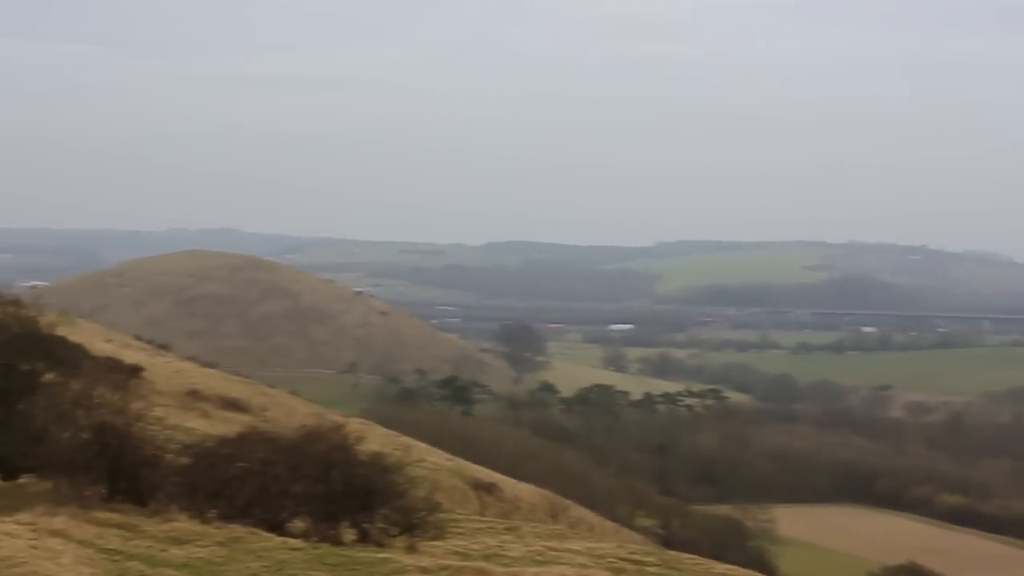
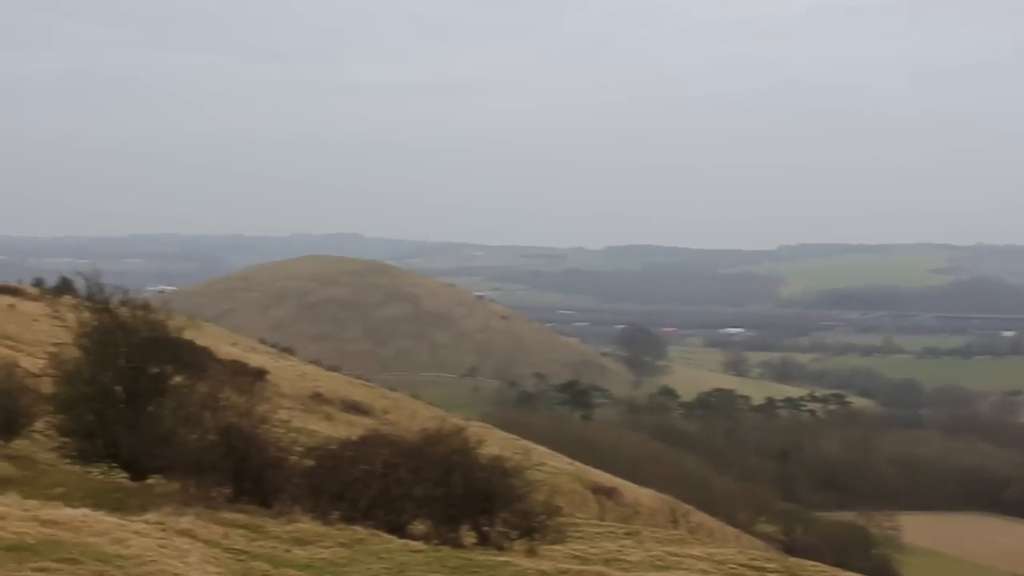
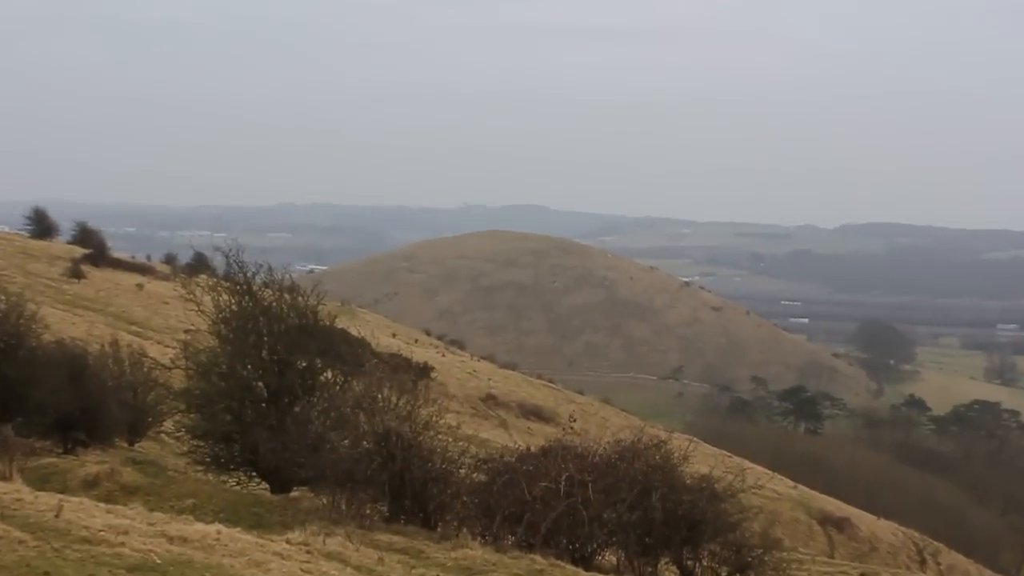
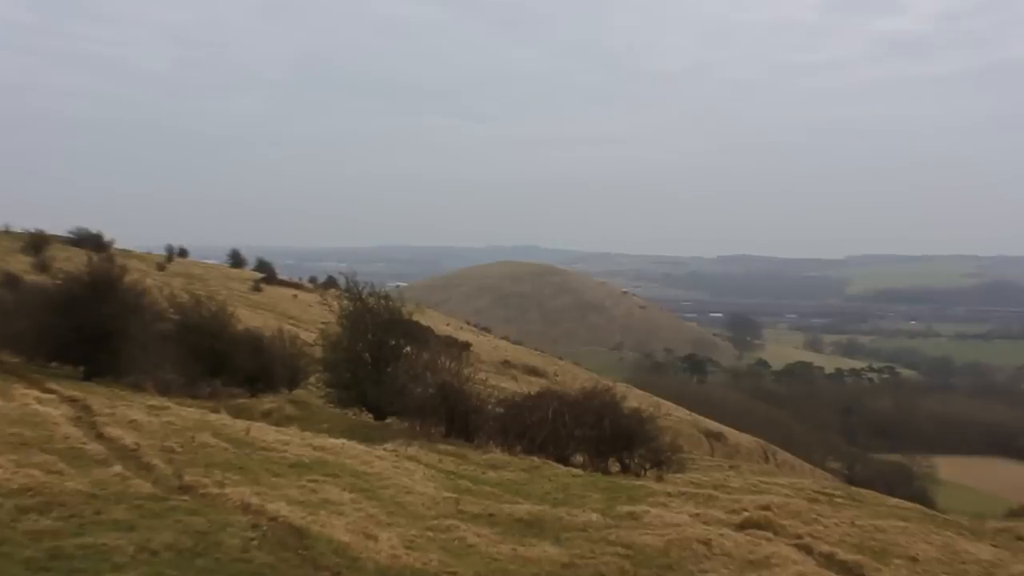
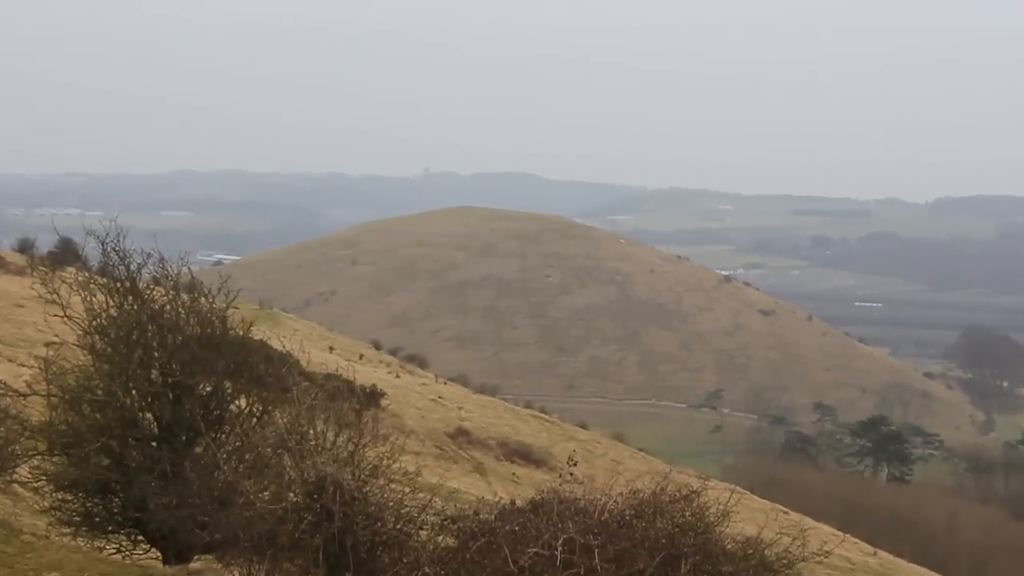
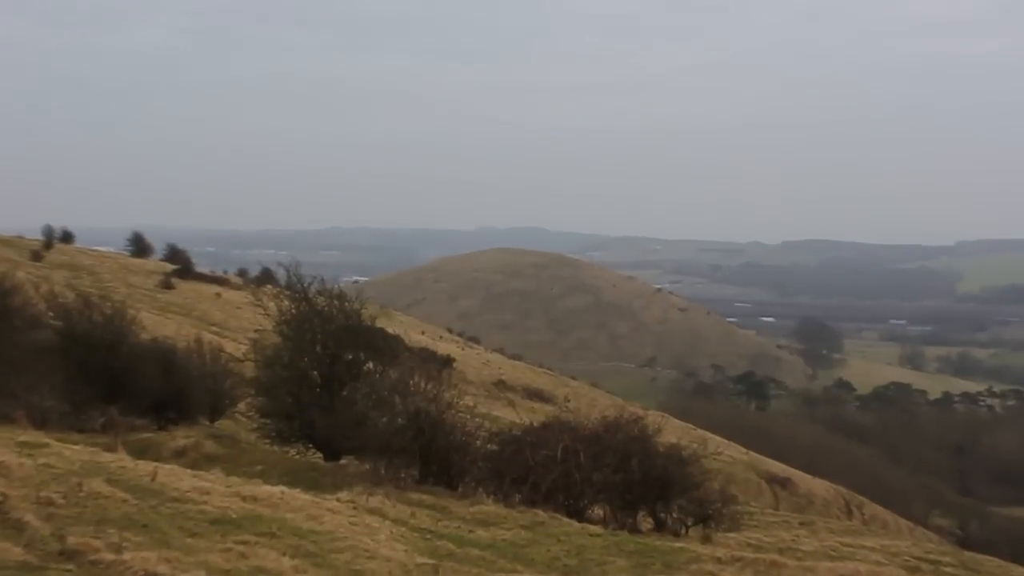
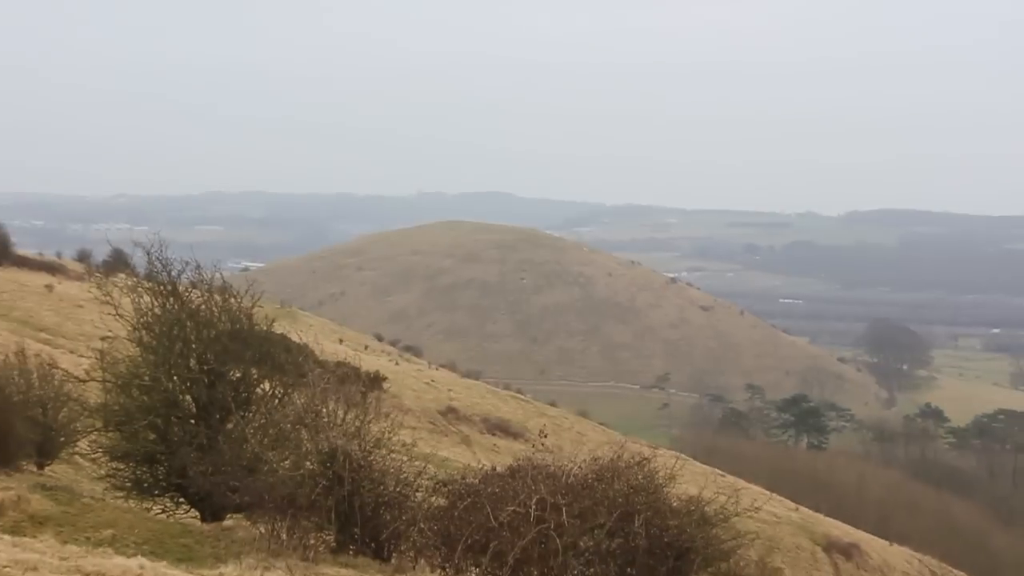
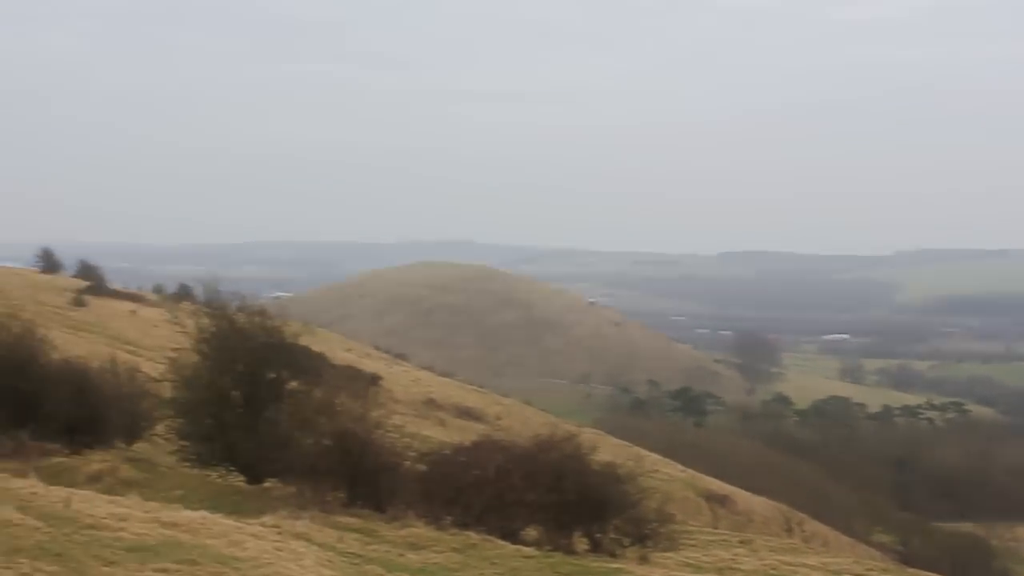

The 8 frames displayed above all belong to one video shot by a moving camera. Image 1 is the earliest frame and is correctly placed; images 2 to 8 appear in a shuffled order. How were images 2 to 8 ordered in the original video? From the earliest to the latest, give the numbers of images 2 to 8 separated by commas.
2, 8, 4, 6, 3, 5, 7
